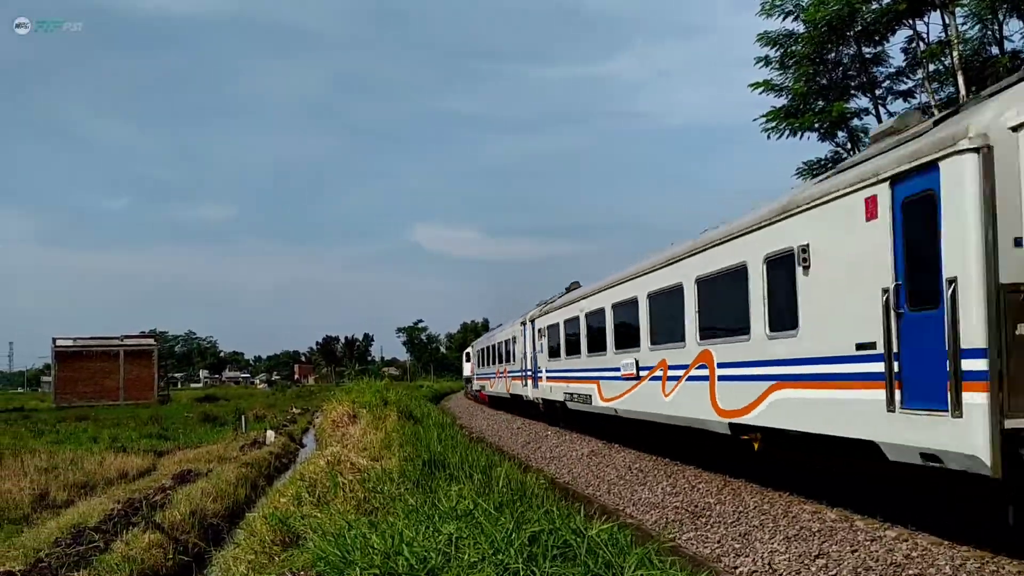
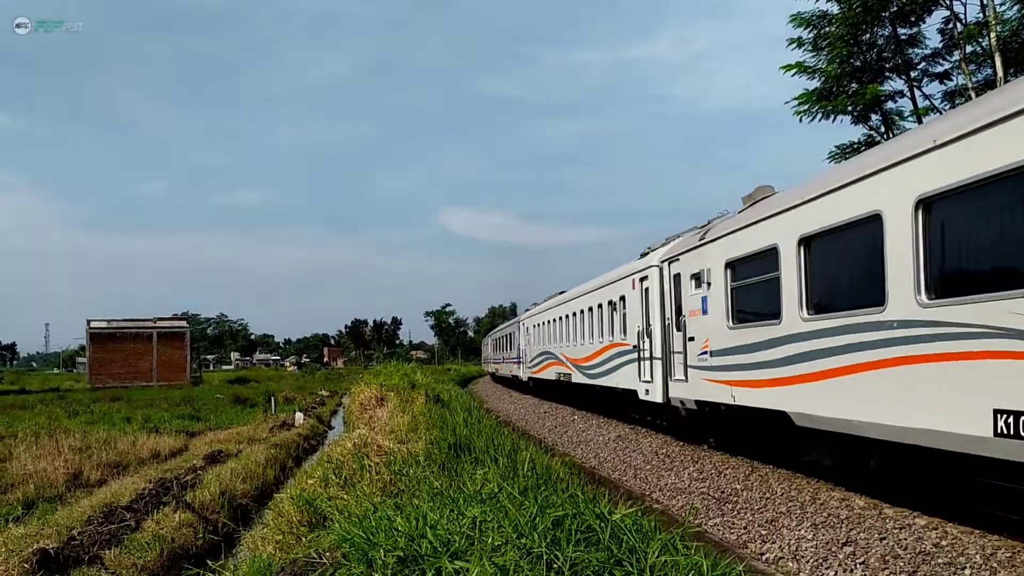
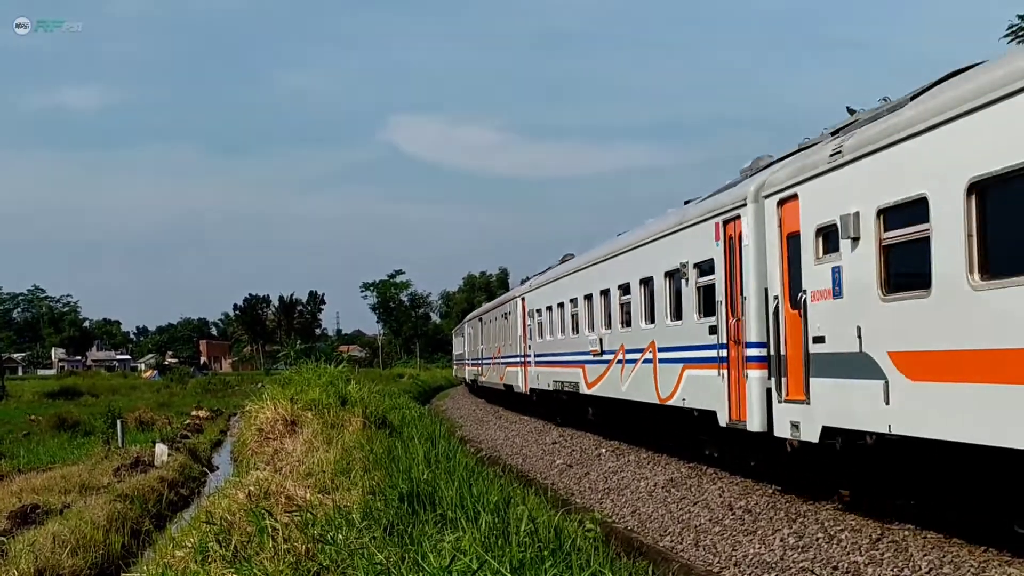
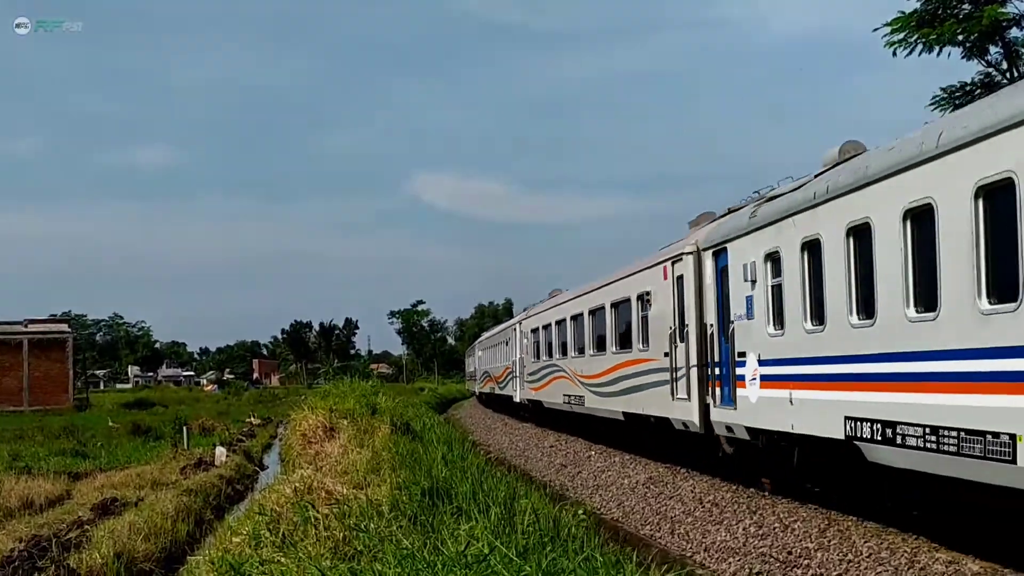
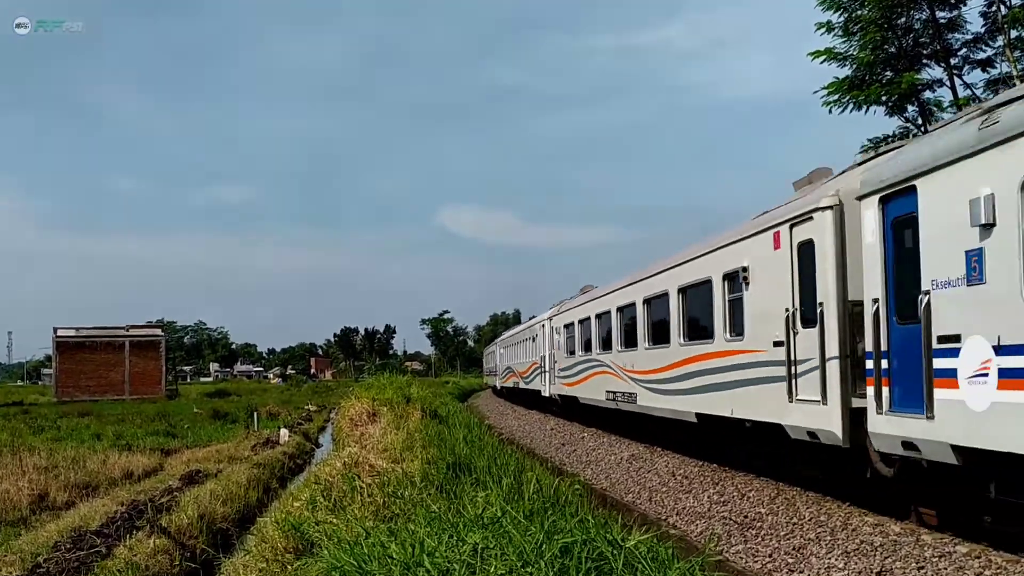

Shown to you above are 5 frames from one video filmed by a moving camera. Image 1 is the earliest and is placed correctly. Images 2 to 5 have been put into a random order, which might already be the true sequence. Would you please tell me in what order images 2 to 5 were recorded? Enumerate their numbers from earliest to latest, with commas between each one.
2, 5, 4, 3
